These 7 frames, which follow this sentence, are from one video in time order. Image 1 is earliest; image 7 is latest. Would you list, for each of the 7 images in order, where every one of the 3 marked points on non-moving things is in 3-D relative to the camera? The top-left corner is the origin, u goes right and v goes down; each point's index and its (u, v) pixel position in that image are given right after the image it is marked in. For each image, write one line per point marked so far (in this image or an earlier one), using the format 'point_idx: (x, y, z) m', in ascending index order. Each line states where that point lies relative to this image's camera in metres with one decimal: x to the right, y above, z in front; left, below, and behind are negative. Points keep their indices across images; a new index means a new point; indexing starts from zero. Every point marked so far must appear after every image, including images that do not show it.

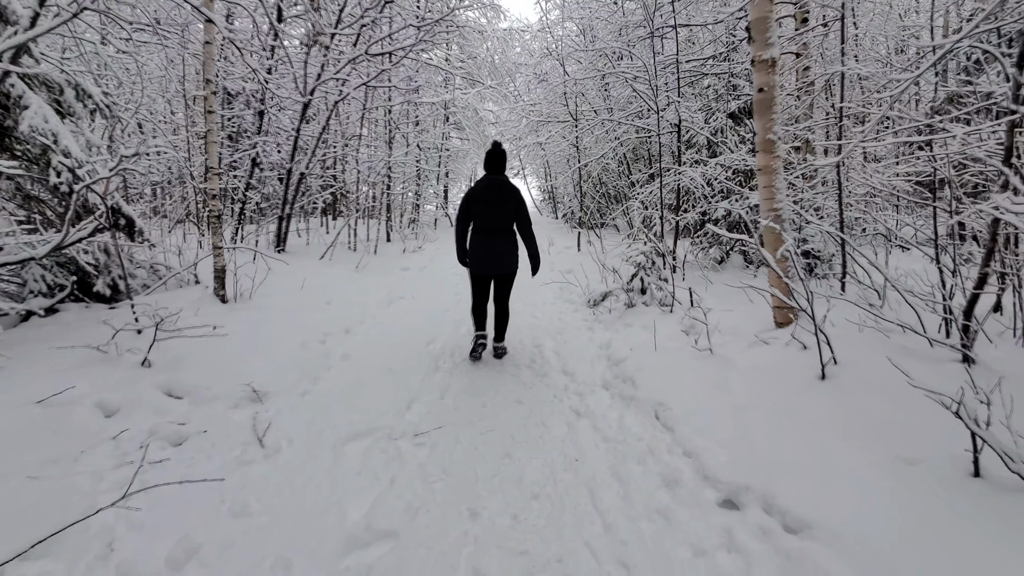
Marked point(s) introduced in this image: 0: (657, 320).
0: (+1.2, -0.3, +4.5) m
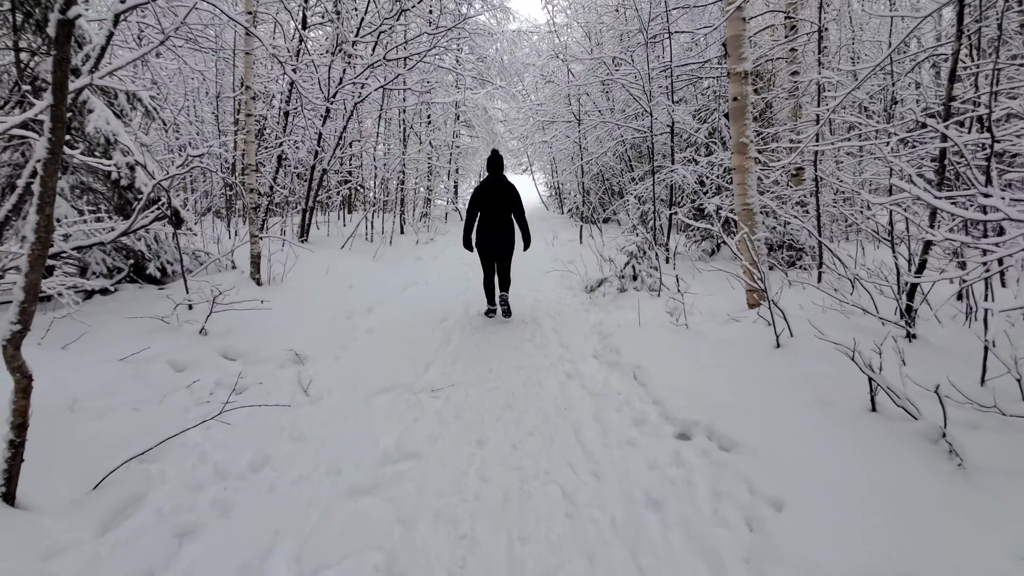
0: (+1.2, -0.1, +5.1) m
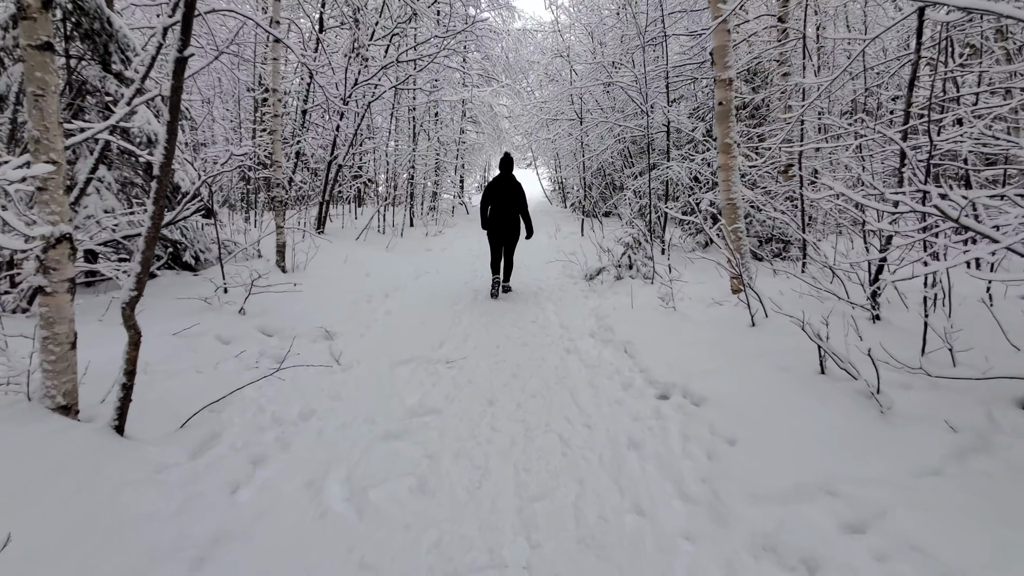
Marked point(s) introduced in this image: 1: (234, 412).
0: (+1.3, 0.0, +5.5) m
1: (-1.4, -0.6, +2.9) m
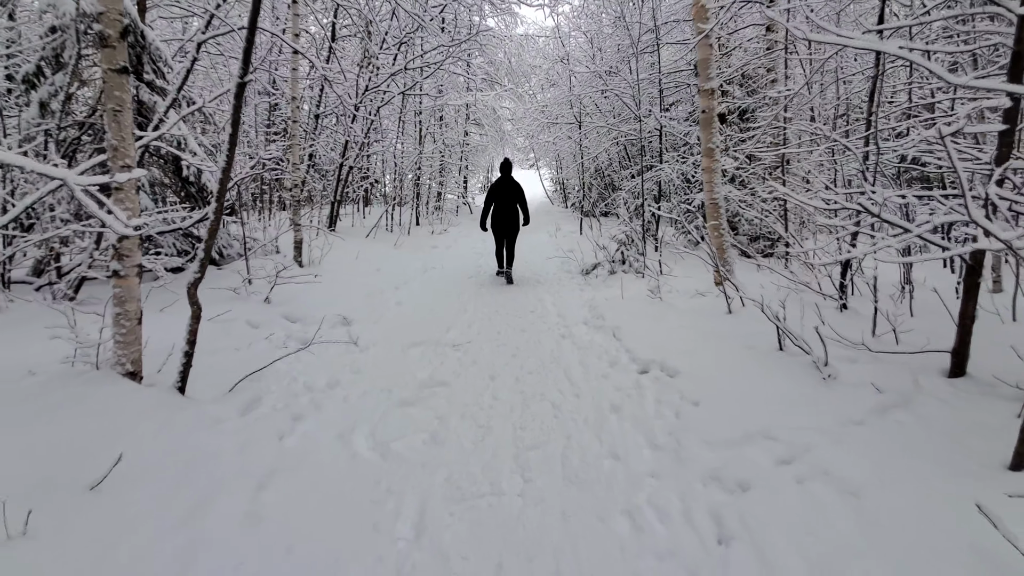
0: (+1.3, 0.0, +6.0) m
1: (-1.4, -0.6, +3.3) m
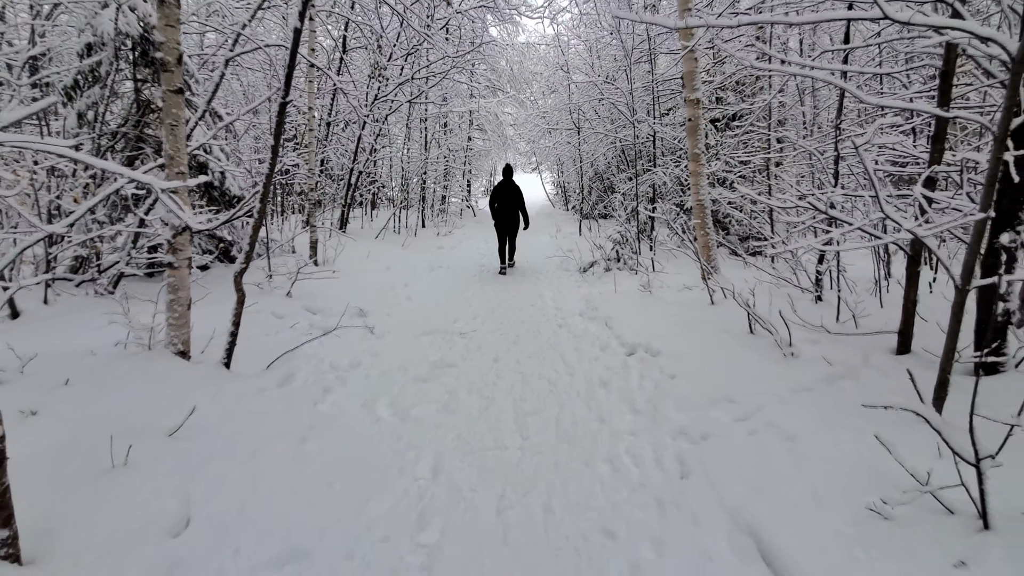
0: (+1.3, +0.1, +6.4) m
1: (-1.4, -0.5, +3.8) m
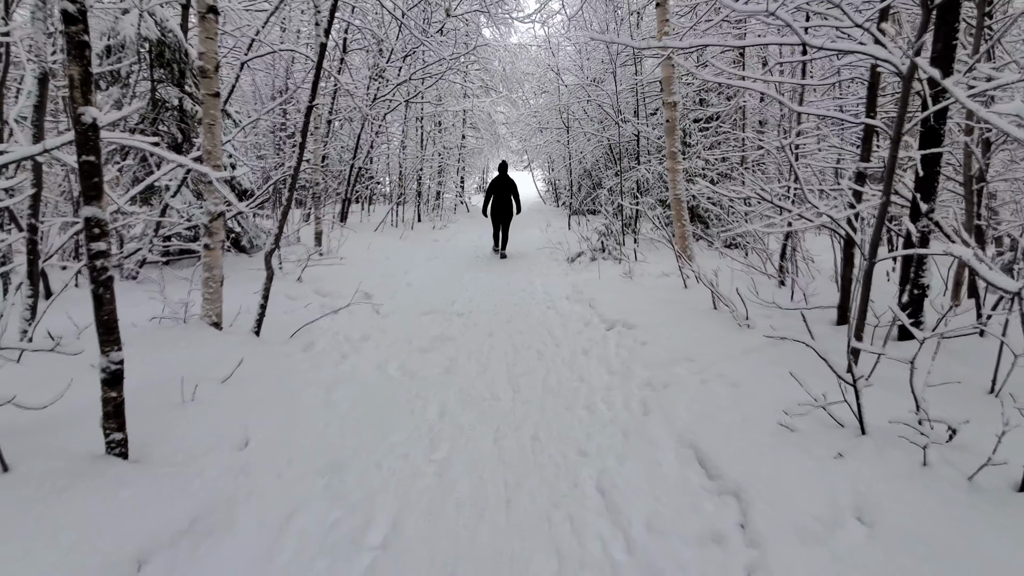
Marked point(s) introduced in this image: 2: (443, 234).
0: (+1.2, +0.2, +6.9) m
1: (-1.5, -0.3, +4.2) m
2: (-1.4, +1.1, +11.2) m
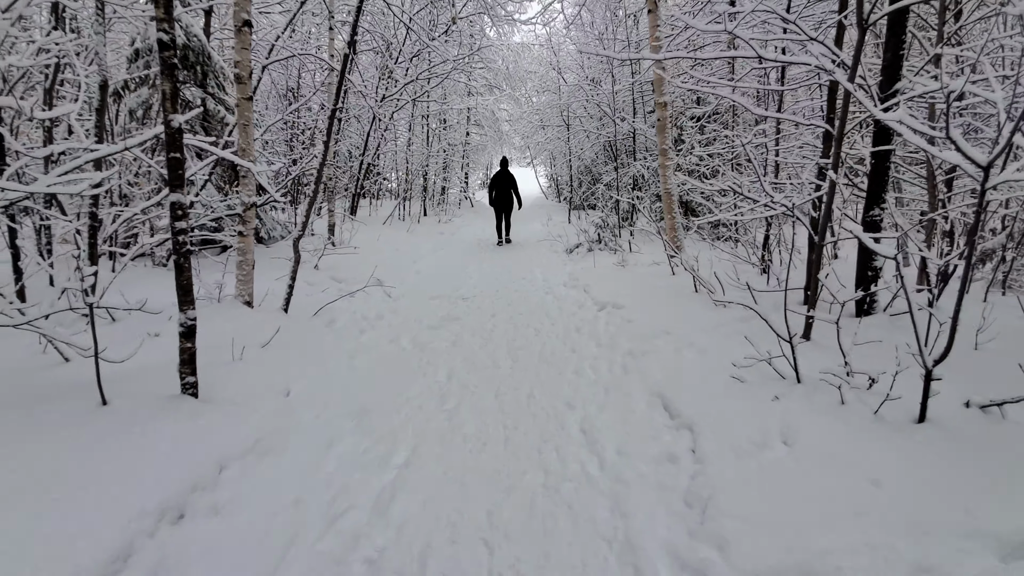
0: (+1.2, +0.4, +7.4) m
1: (-1.5, -0.2, +4.7) m
2: (-1.4, +1.3, +11.7) m
